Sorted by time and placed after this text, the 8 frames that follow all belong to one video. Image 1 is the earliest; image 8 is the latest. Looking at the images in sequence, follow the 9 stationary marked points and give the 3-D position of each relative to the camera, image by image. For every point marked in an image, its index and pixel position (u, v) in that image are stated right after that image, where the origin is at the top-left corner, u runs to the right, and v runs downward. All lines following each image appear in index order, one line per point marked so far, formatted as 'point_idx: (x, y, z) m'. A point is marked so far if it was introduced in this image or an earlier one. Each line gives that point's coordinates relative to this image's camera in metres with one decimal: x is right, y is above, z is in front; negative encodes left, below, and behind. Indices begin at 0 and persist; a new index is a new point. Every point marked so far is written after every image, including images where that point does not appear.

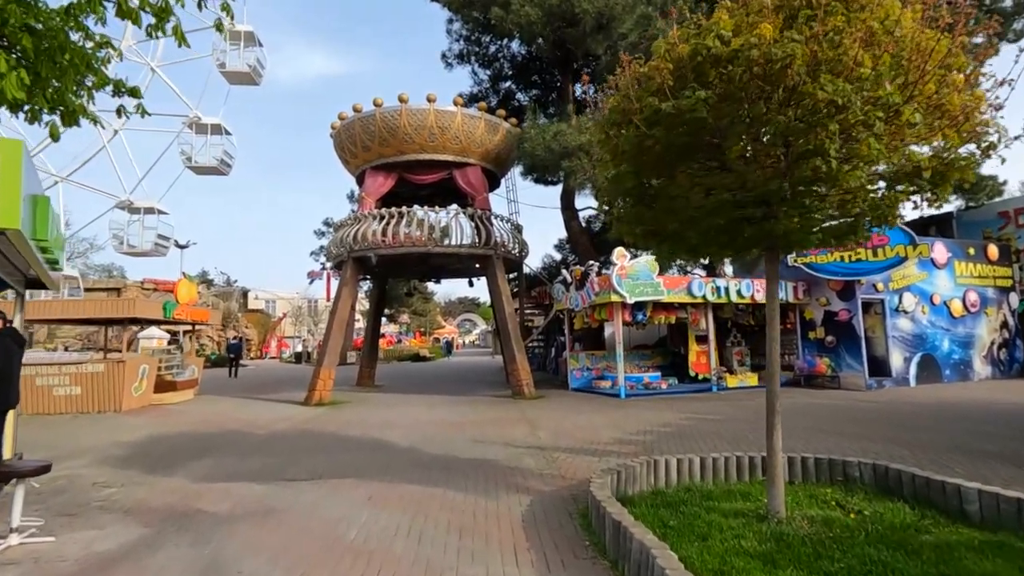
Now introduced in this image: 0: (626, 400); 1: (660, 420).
0: (+3.3, -3.2, +15.4) m
1: (+3.2, -2.8, +11.5) m
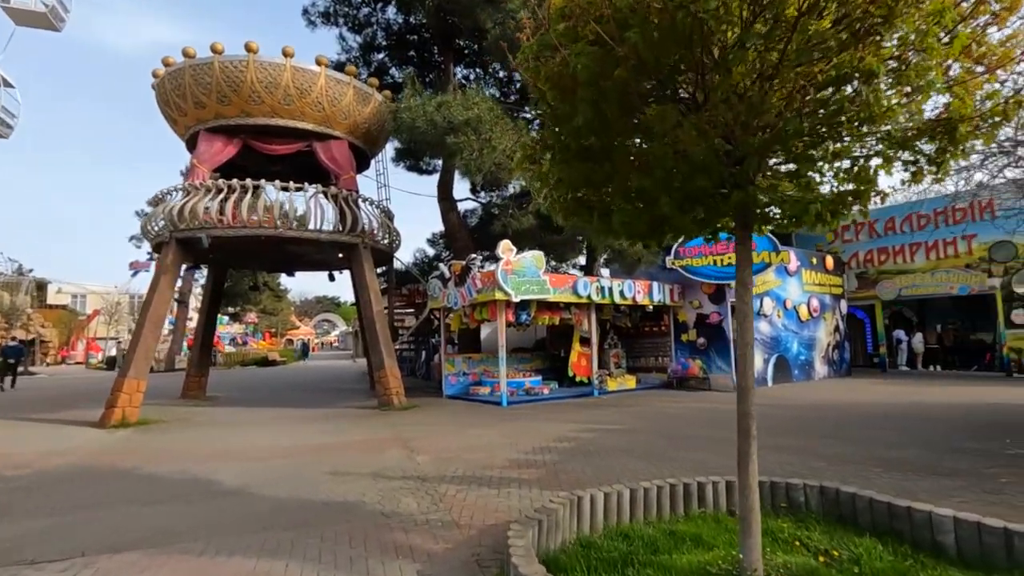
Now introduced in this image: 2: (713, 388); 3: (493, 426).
0: (-0.1, -3.1, +14.0) m
1: (+0.8, -2.8, +10.1) m
2: (+6.5, -3.3, +17.4) m
3: (-0.4, -2.9, +11.2) m
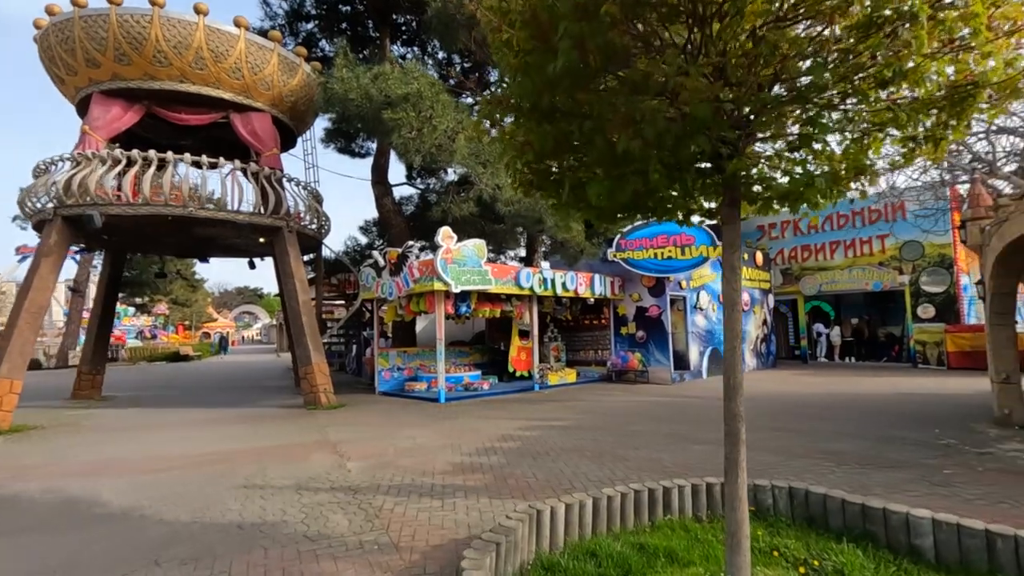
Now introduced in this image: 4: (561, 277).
0: (-1.6, -2.9, +13.3) m
1: (-0.3, -2.6, +9.5) m
2: (+4.6, -3.0, +17.4) m
3: (-1.6, -2.7, +10.4) m
4: (+1.5, +0.3, +16.0) m
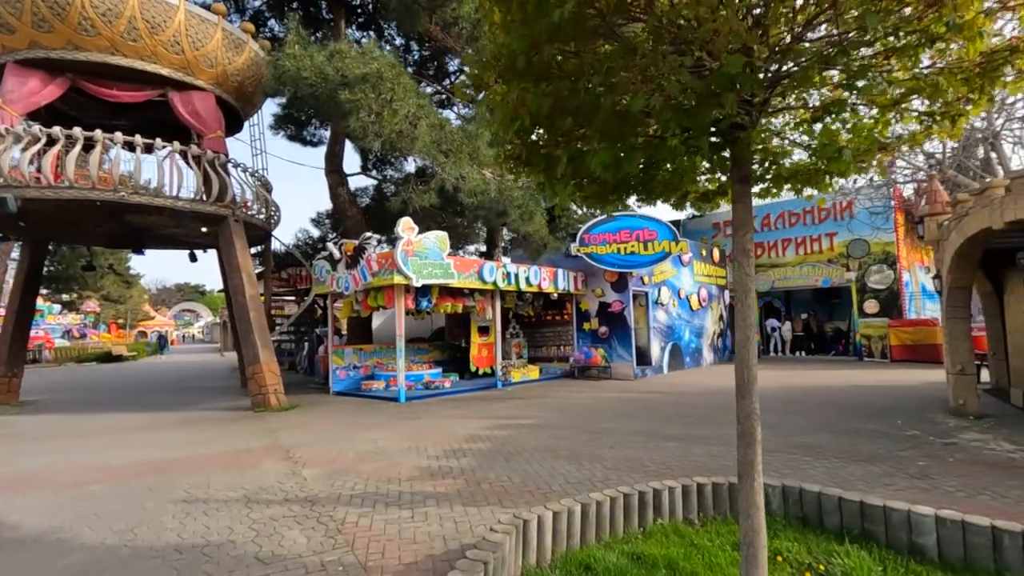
0: (-2.5, -2.7, +12.7) m
1: (-0.8, -2.4, +9.0) m
2: (+3.3, -2.9, +17.3) m
3: (-2.2, -2.5, +9.8) m
4: (+0.4, +0.5, +15.6) m
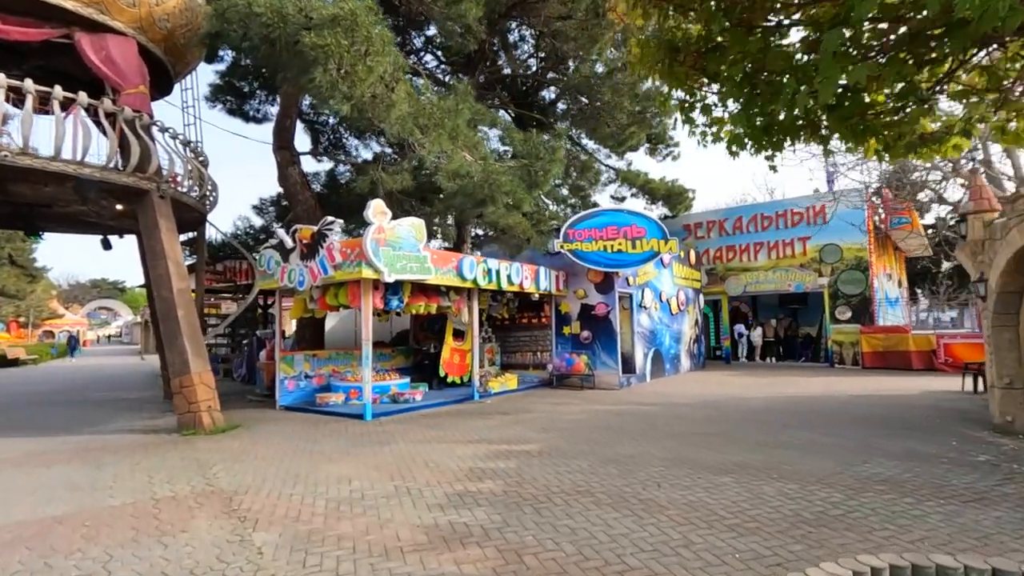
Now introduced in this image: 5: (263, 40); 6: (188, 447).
0: (-2.7, -2.7, +10.6) m
1: (-0.7, -2.4, +7.2) m
2: (+2.6, -2.9, +15.8) m
3: (-2.1, -2.4, +7.8) m
4: (-0.1, +0.5, +13.9) m
5: (-4.1, +4.1, +8.9) m
6: (-5.1, -2.5, +8.4) m
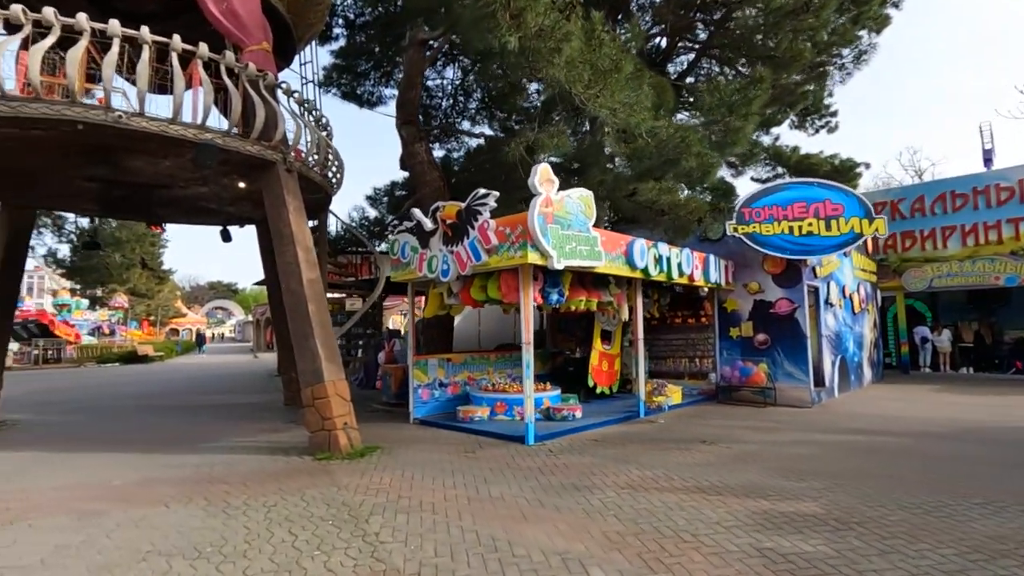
0: (+0.4, -2.5, +8.3) m
1: (+1.9, -2.2, +4.6) m
2: (+6.4, -2.7, +12.7) m
3: (+0.6, -2.3, +5.4) m
4: (+3.5, +0.7, +11.2) m
5: (-1.2, +4.3, +6.9) m
6: (-2.3, -2.4, +6.6) m
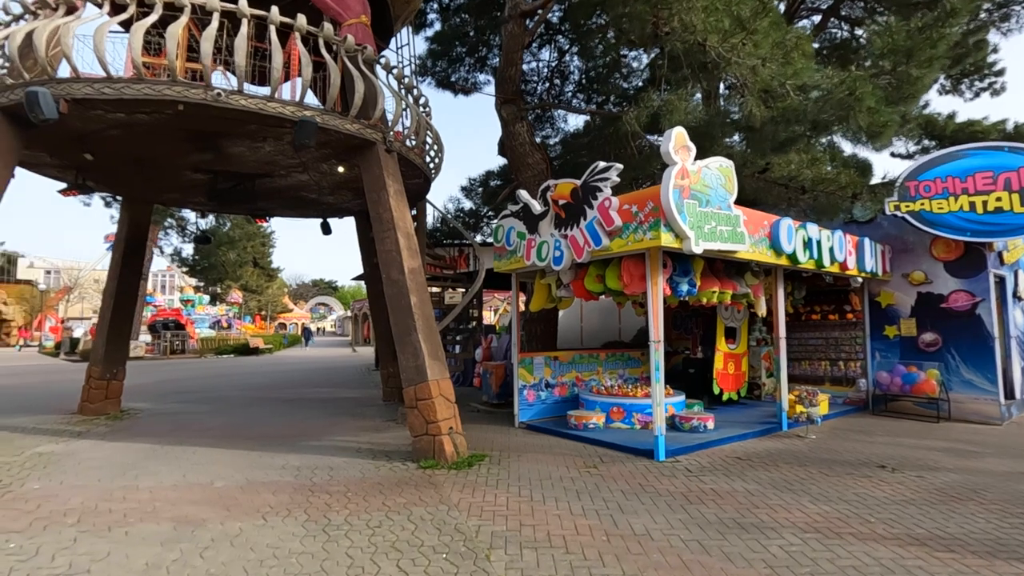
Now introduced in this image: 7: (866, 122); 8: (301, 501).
0: (+2.1, -2.3, +7.1) m
1: (+3.0, -2.1, +3.2) m
2: (+8.7, -2.5, +10.4) m
3: (+1.8, -2.1, +4.2) m
4: (+5.6, +0.9, +9.4) m
5: (+0.2, +4.4, +5.8) m
6: (-0.8, -2.2, +5.7) m
7: (+5.1, +2.4, +8.0) m
8: (-2.2, -2.2, +5.6) m
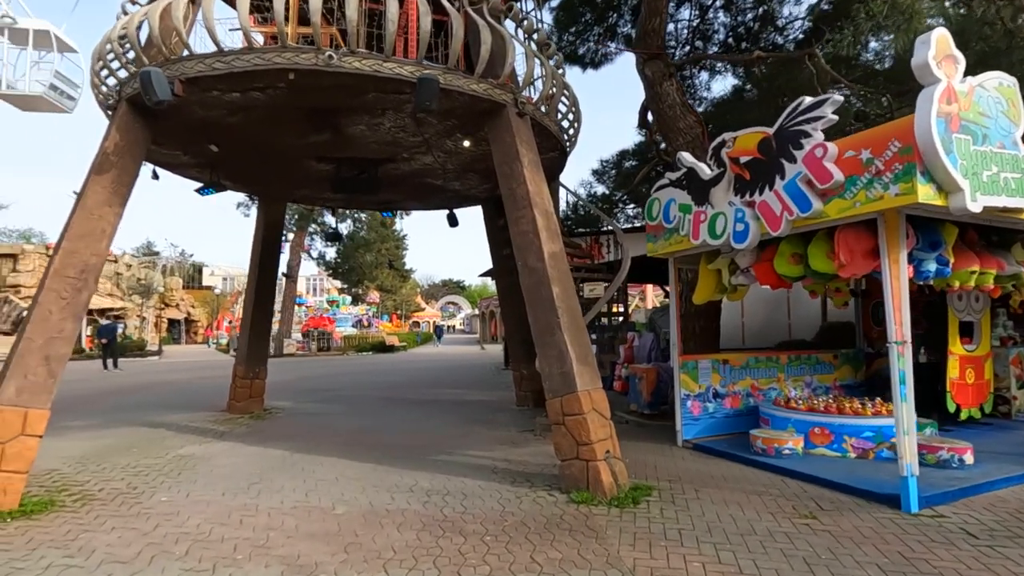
0: (+3.9, -2.1, +4.9) m
1: (+3.9, -1.9, +0.9) m
2: (+11.1, -2.1, +6.7) m
3: (+2.9, -1.9, +2.1) m
4: (+7.7, +1.2, +6.4) m
5: (+1.6, +4.6, +4.1) m
6: (+0.7, -2.1, +4.3) m
7: (+6.9, +2.7, +5.1) m
8: (-0.7, -2.1, +4.4) m
